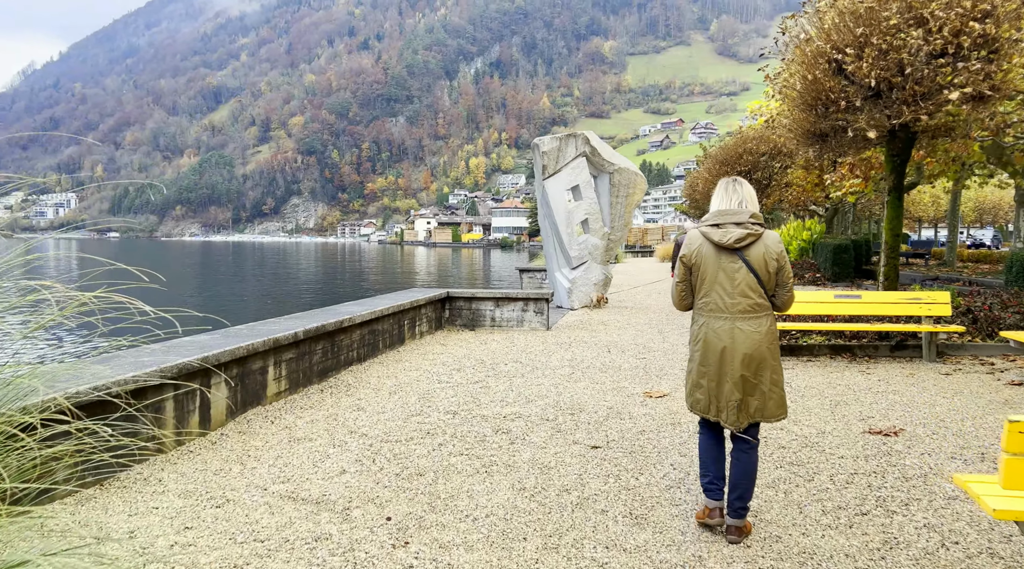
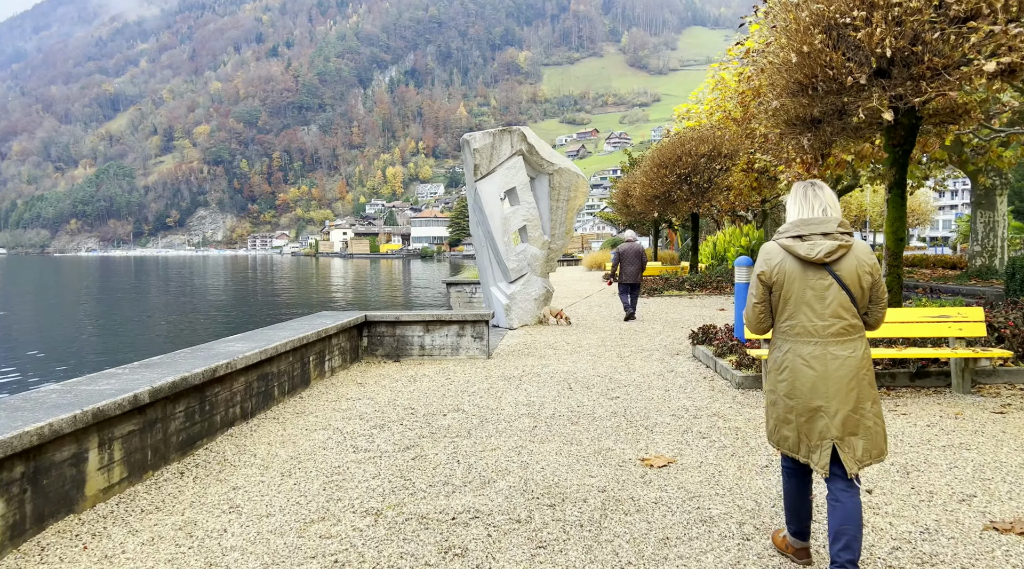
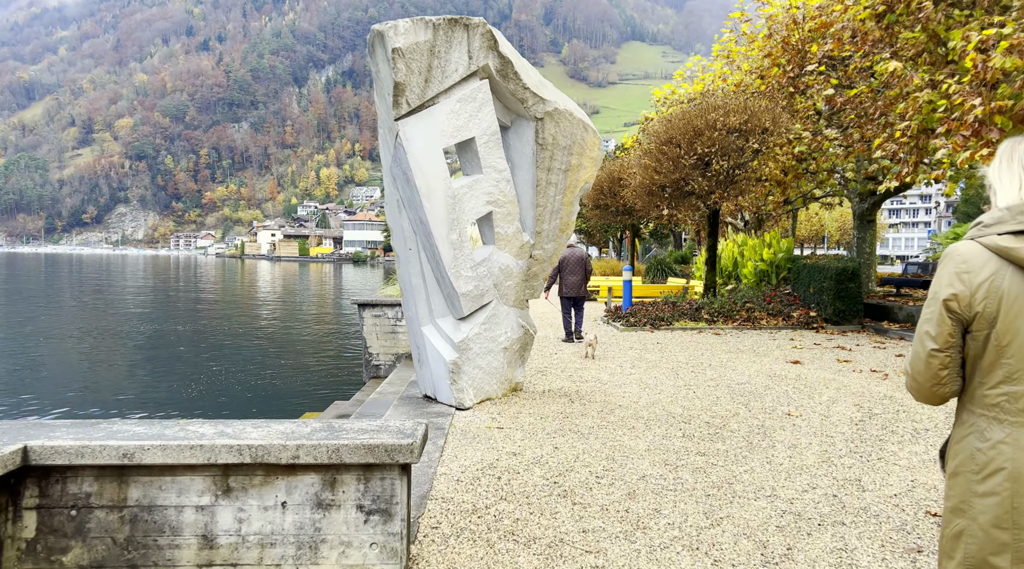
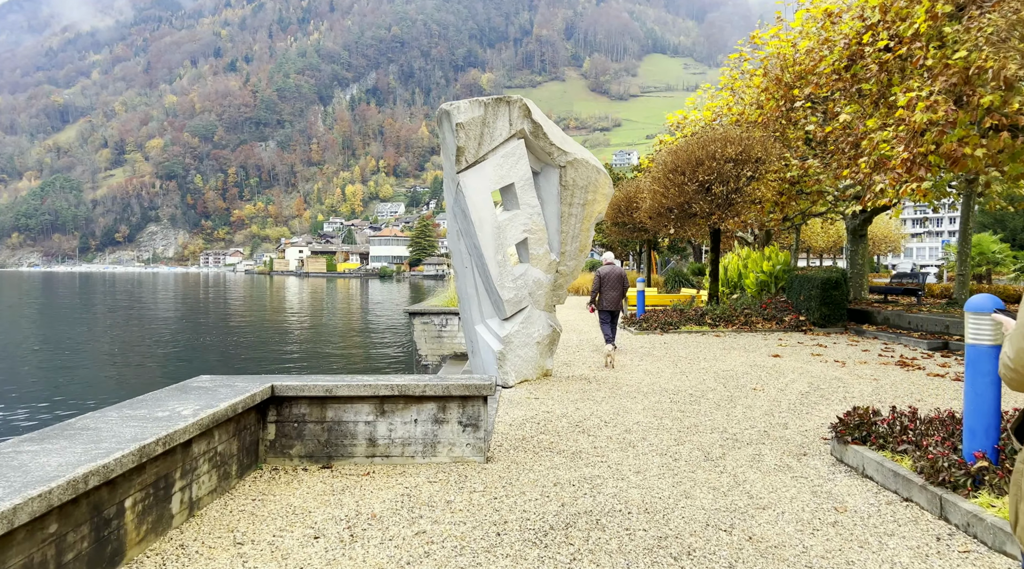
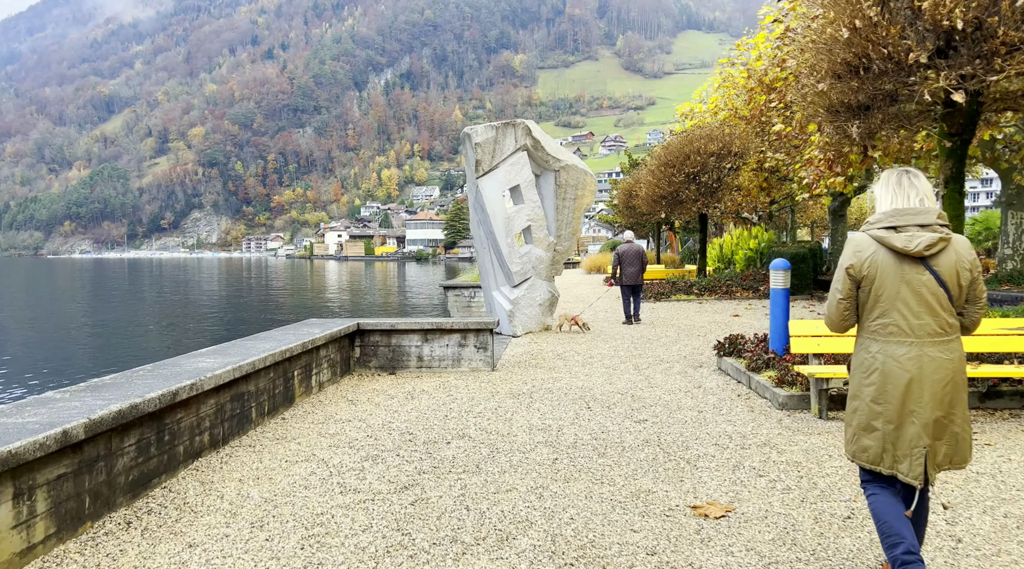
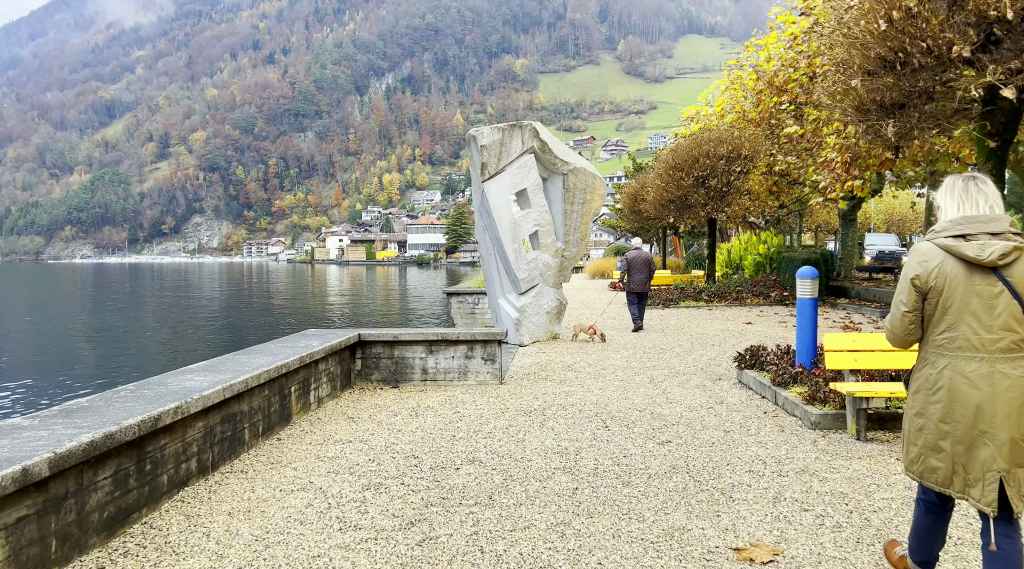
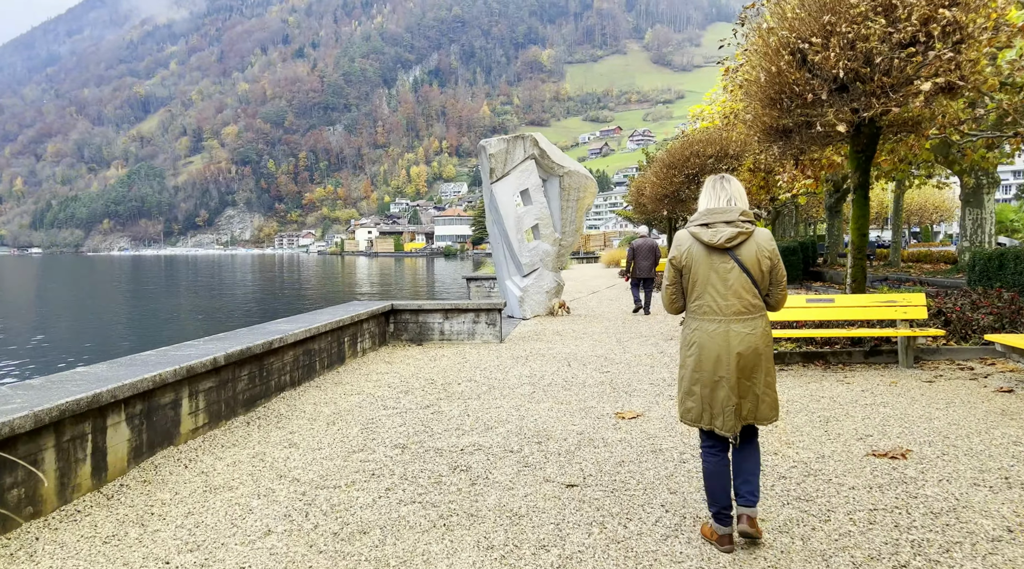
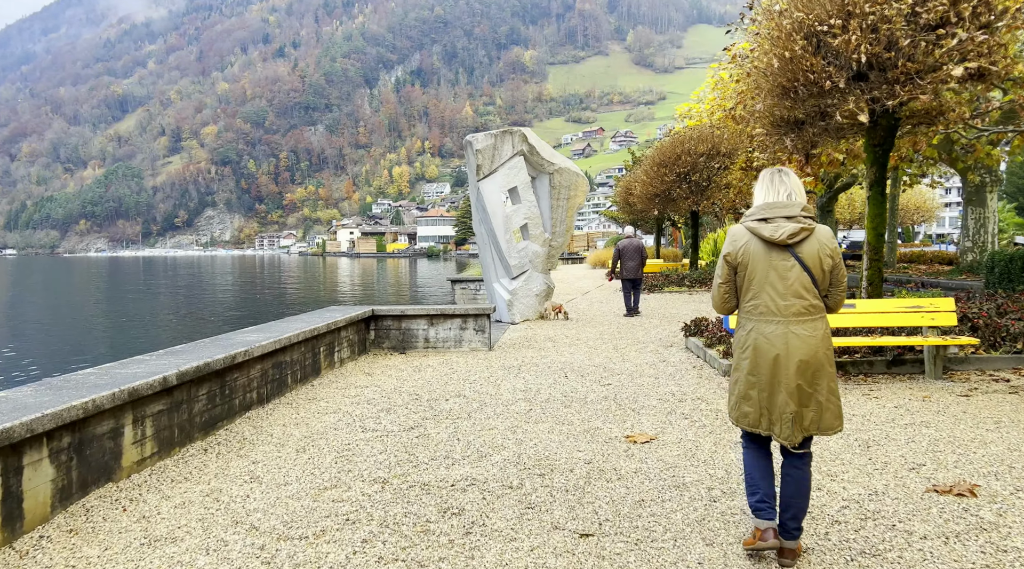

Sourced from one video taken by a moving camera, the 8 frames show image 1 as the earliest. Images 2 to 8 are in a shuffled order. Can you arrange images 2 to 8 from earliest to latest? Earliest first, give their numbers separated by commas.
7, 8, 2, 5, 6, 4, 3
